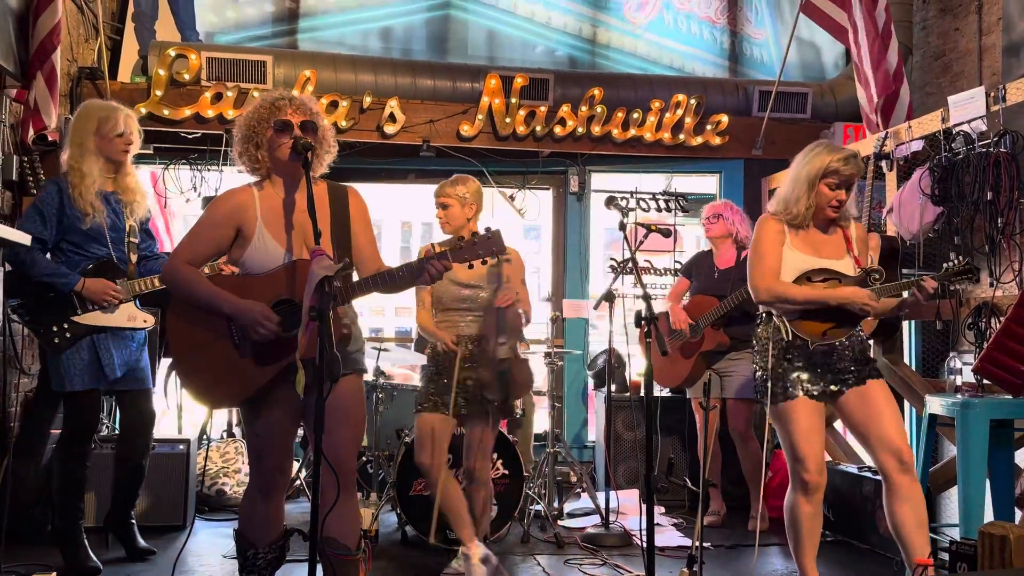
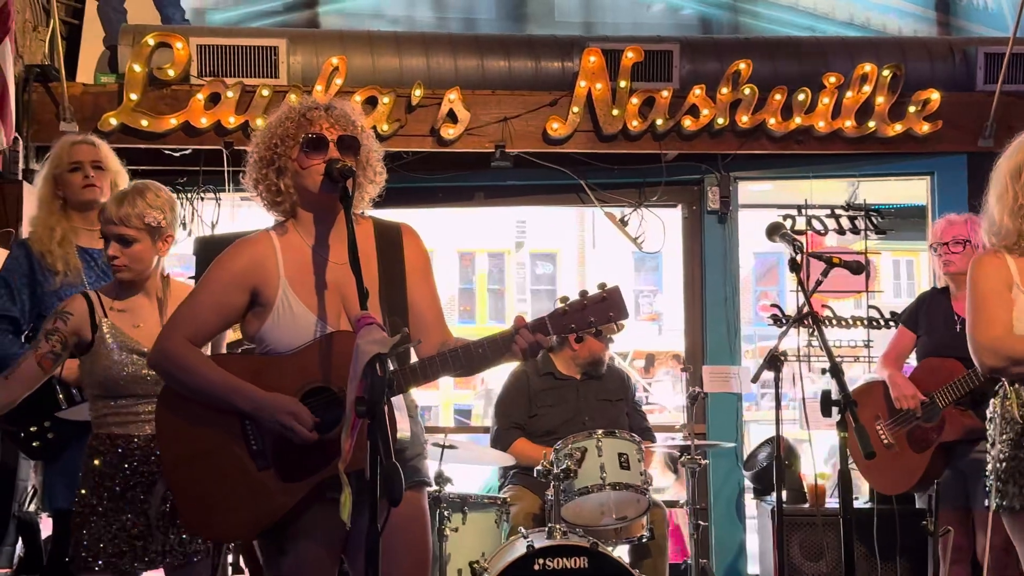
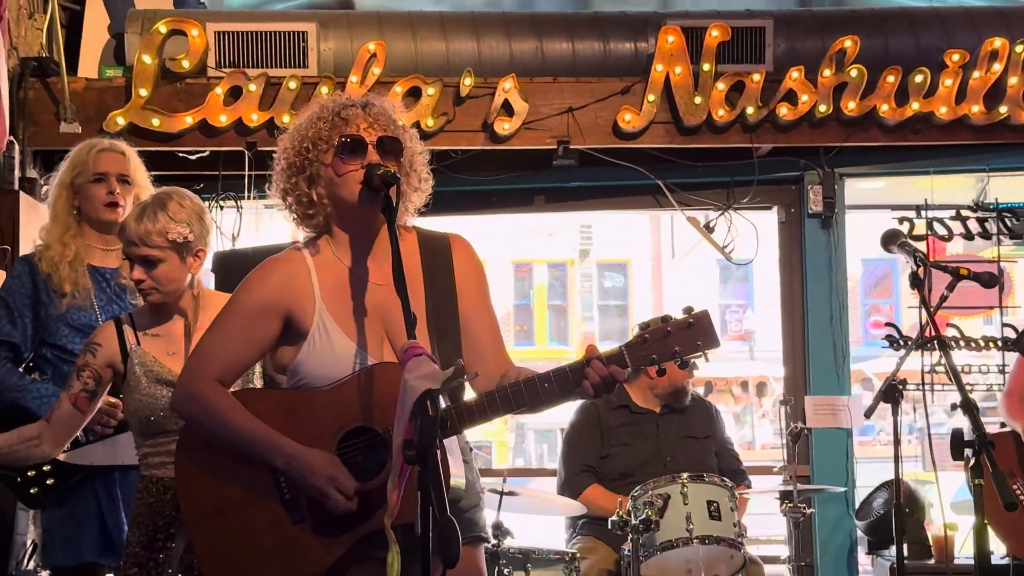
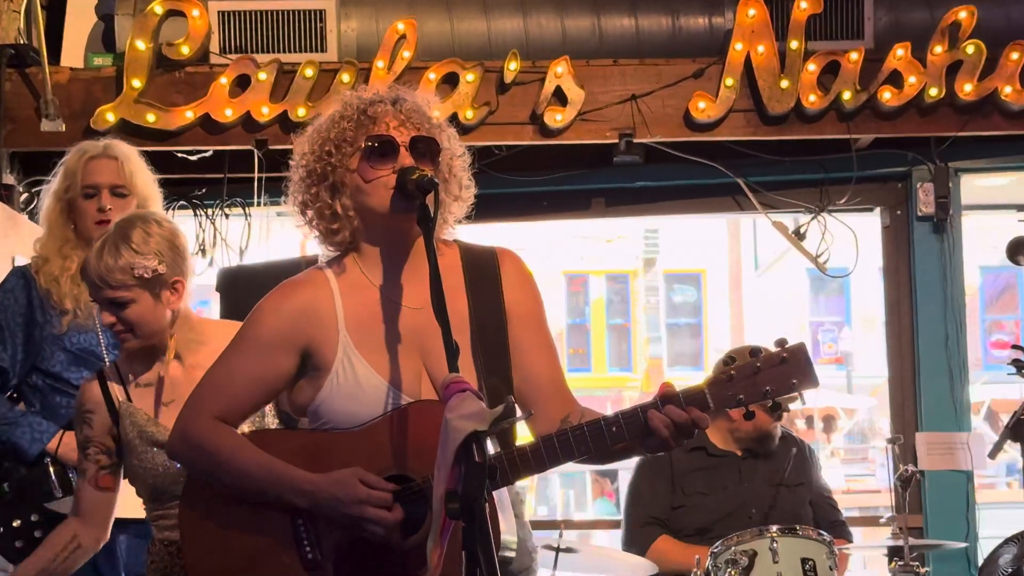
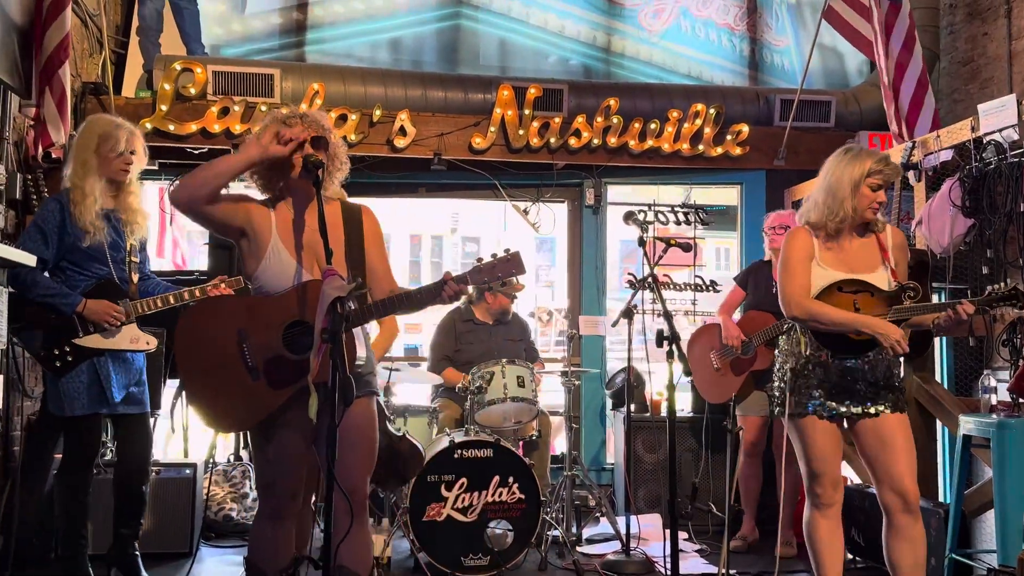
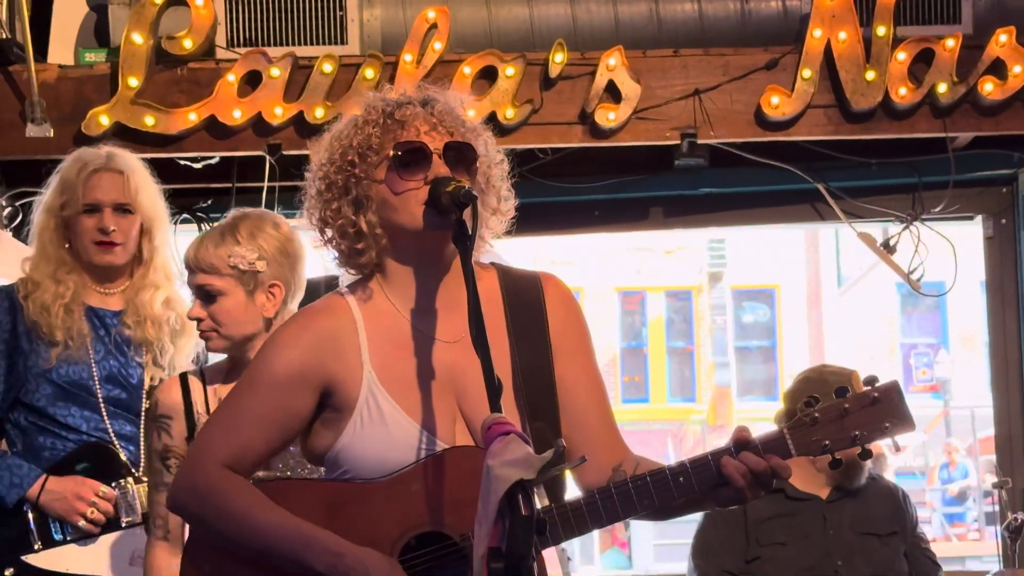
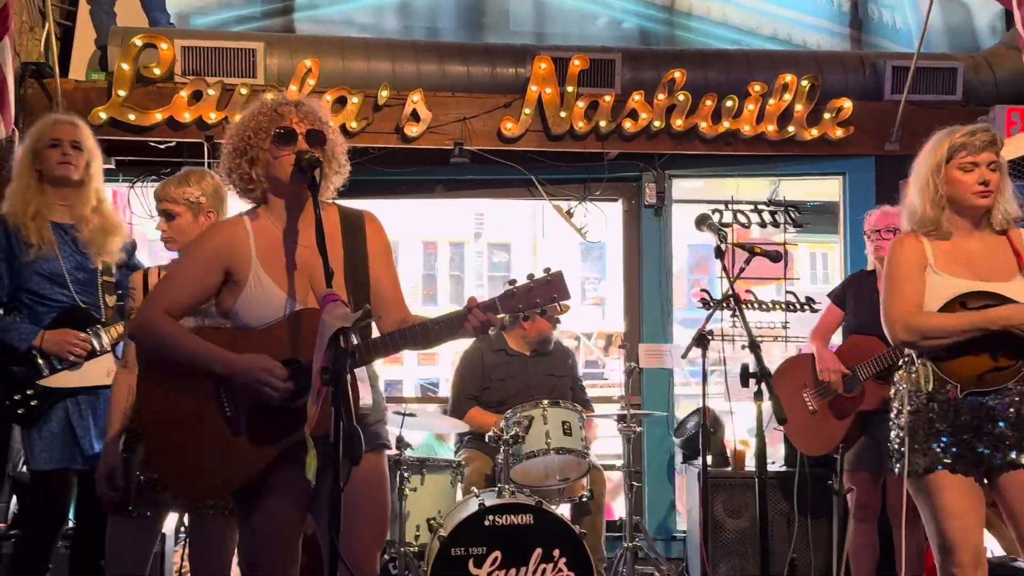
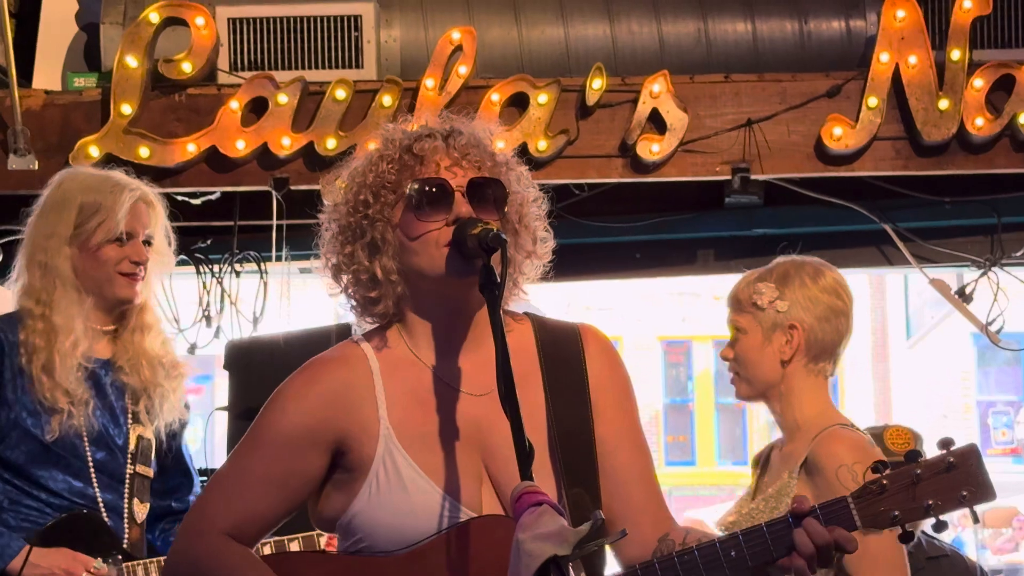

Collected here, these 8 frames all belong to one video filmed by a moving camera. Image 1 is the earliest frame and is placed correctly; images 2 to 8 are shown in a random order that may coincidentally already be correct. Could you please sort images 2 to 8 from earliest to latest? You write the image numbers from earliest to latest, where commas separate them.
5, 7, 2, 3, 4, 6, 8
